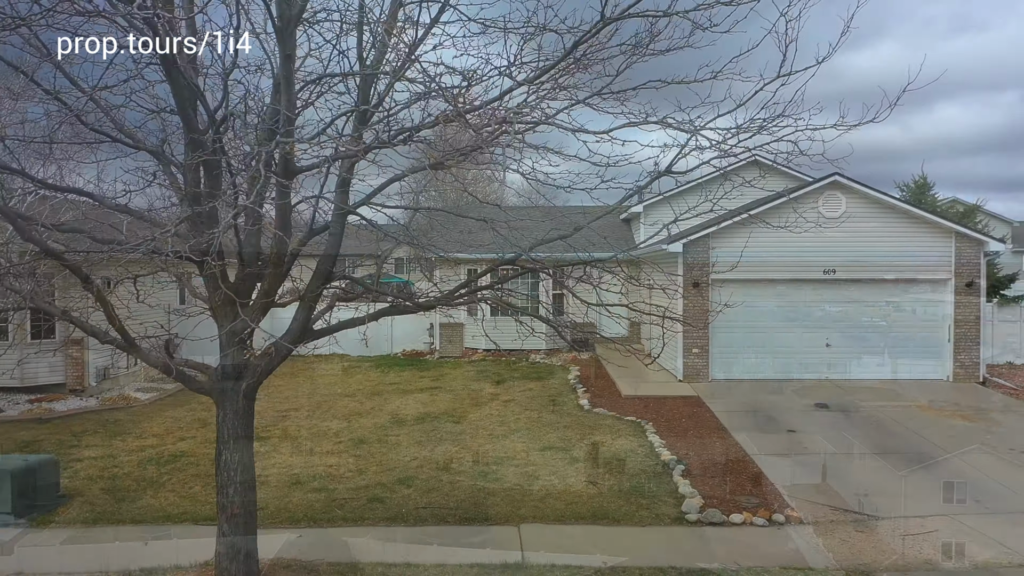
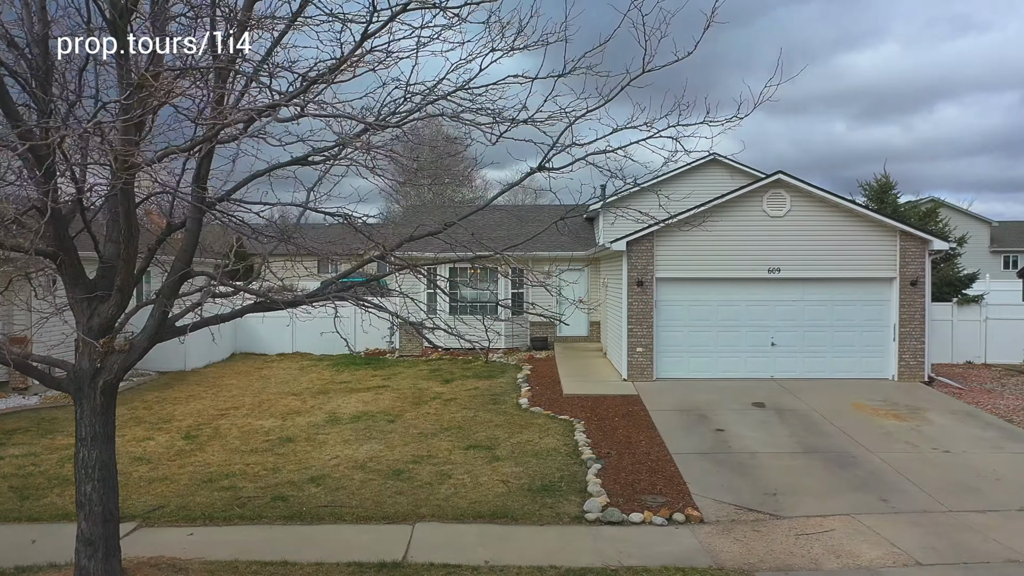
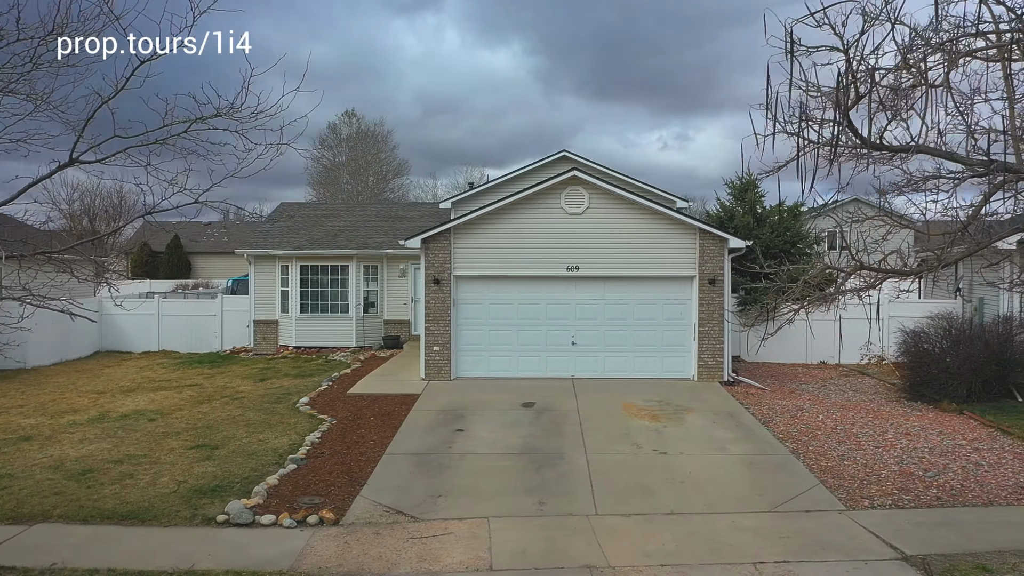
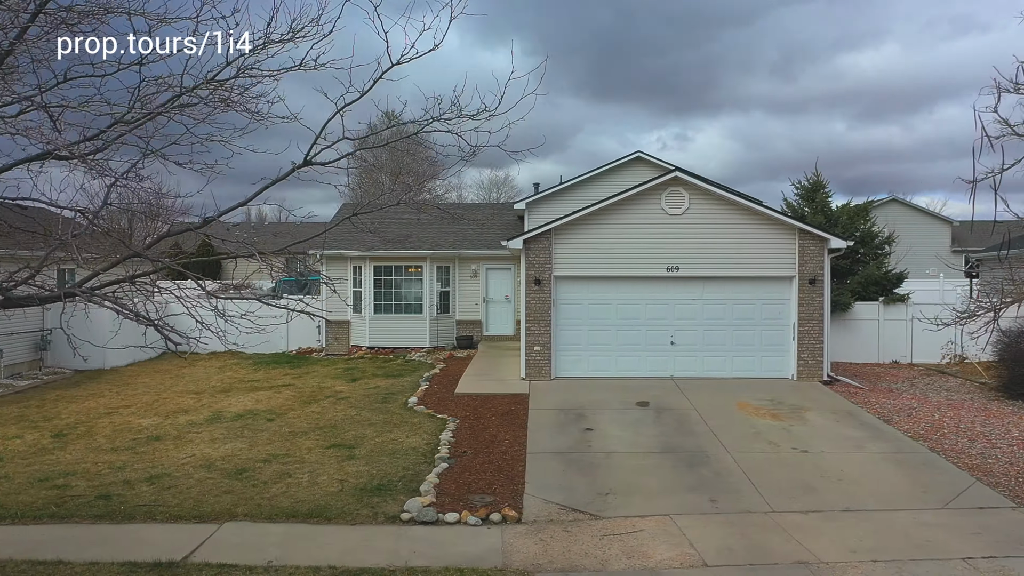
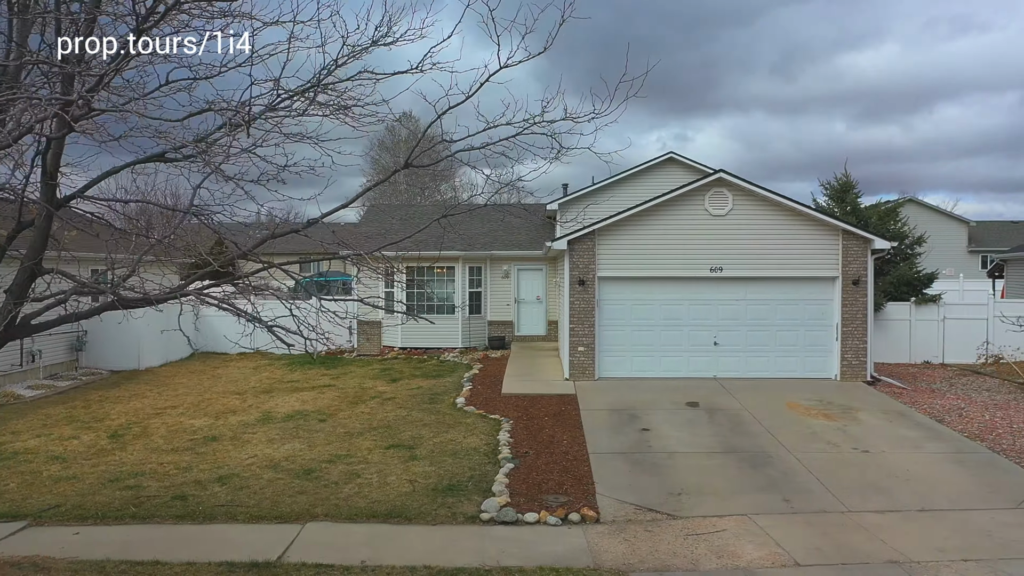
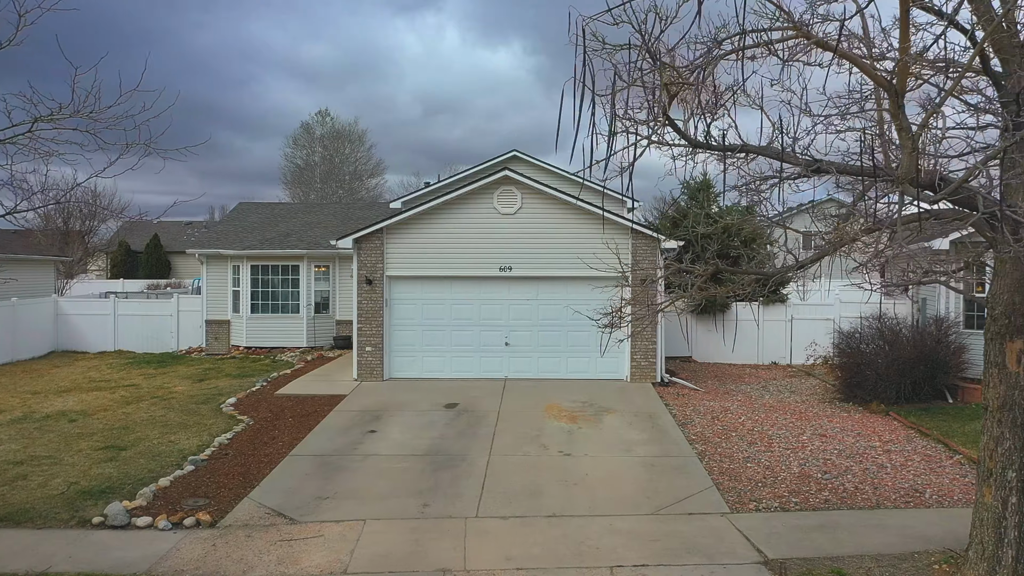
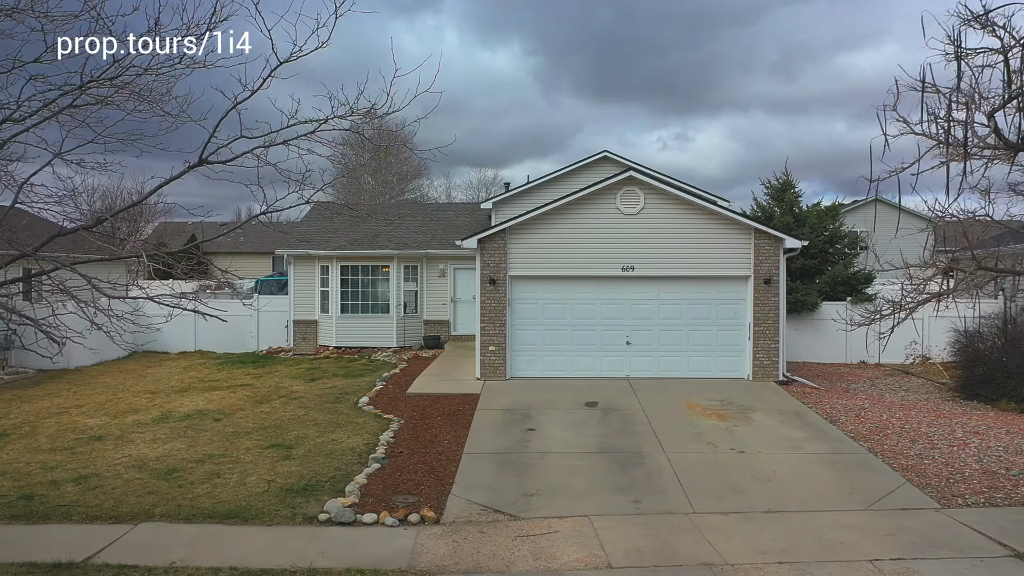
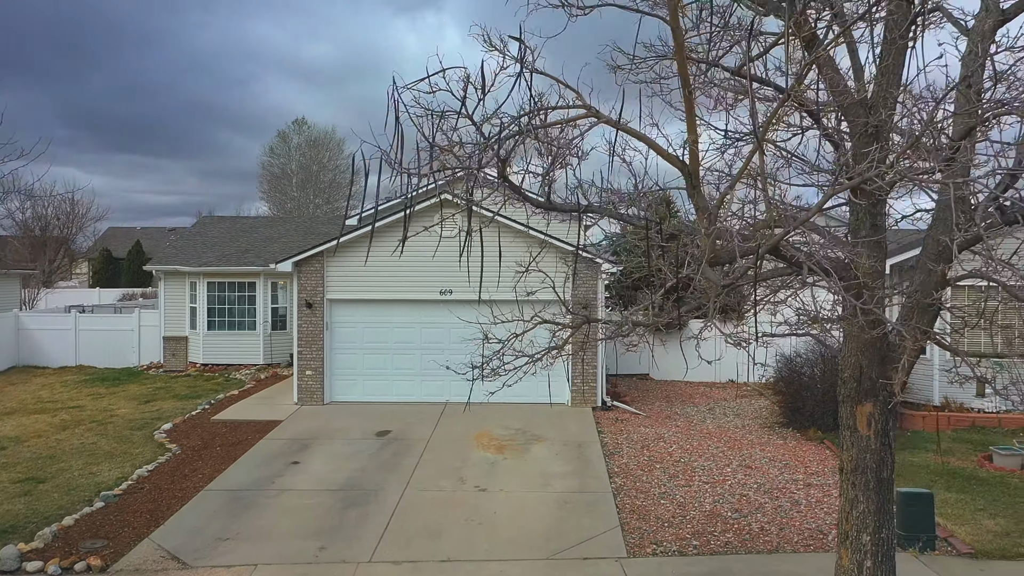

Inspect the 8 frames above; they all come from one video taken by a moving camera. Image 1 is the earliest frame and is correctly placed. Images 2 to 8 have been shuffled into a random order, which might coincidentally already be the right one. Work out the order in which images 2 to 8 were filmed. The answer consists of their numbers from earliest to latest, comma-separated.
2, 5, 4, 7, 3, 6, 8
